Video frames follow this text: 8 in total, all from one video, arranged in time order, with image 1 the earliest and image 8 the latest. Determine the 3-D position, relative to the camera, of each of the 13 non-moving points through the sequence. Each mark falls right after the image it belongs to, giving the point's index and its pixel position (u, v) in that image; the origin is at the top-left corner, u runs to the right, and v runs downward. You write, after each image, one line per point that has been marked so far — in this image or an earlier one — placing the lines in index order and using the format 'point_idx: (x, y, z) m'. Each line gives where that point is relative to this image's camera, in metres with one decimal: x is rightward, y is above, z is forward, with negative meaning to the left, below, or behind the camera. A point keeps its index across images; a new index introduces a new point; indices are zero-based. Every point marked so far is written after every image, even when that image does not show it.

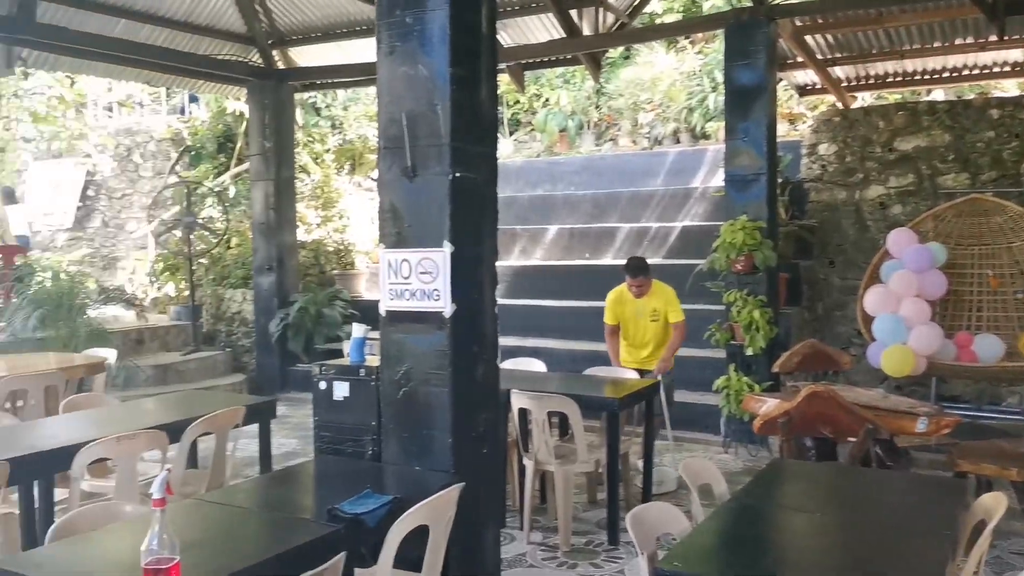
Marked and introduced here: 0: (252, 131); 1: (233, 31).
0: (-2.0, +1.2, +6.7) m
1: (-2.1, +1.9, +6.5) m
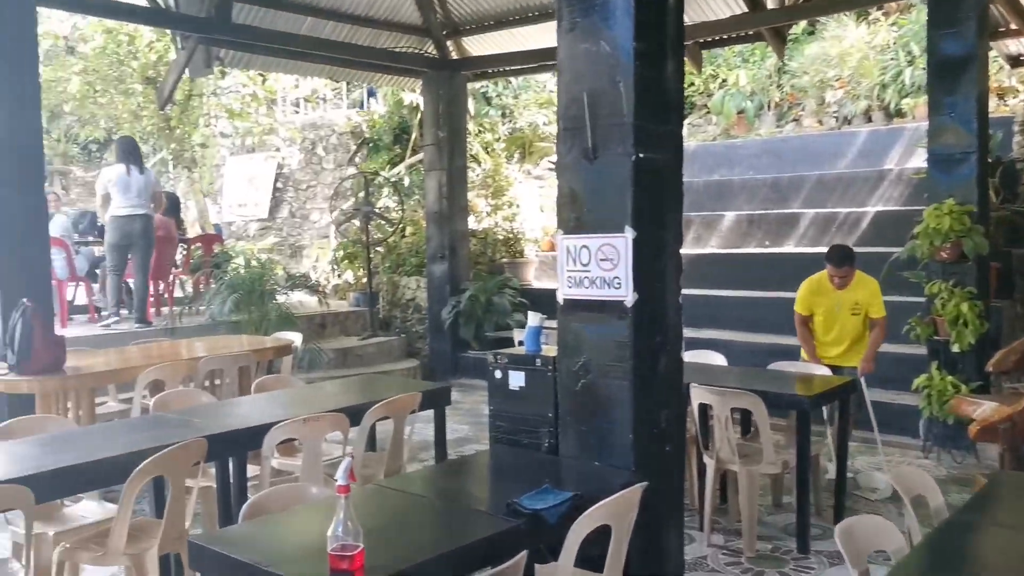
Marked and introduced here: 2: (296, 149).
0: (-0.7, +1.3, +6.8) m
1: (-0.8, +2.0, +6.6) m
2: (-2.2, +1.4, +8.7) m
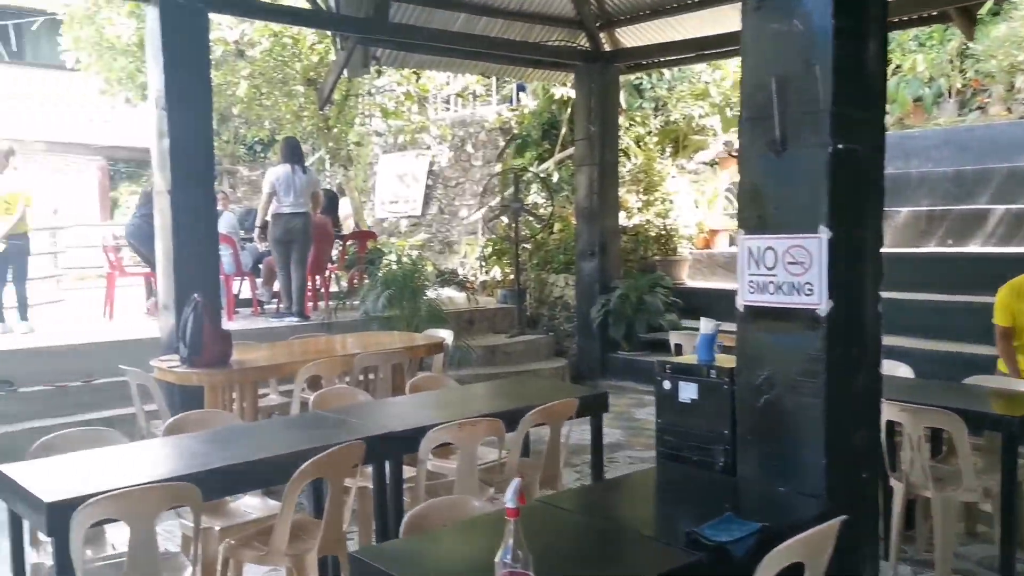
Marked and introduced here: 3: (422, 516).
0: (+0.5, +1.3, +6.7) m
1: (+0.4, +2.0, +6.5) m
2: (-0.7, +1.4, +8.7) m
3: (-0.2, -0.6, +2.1) m
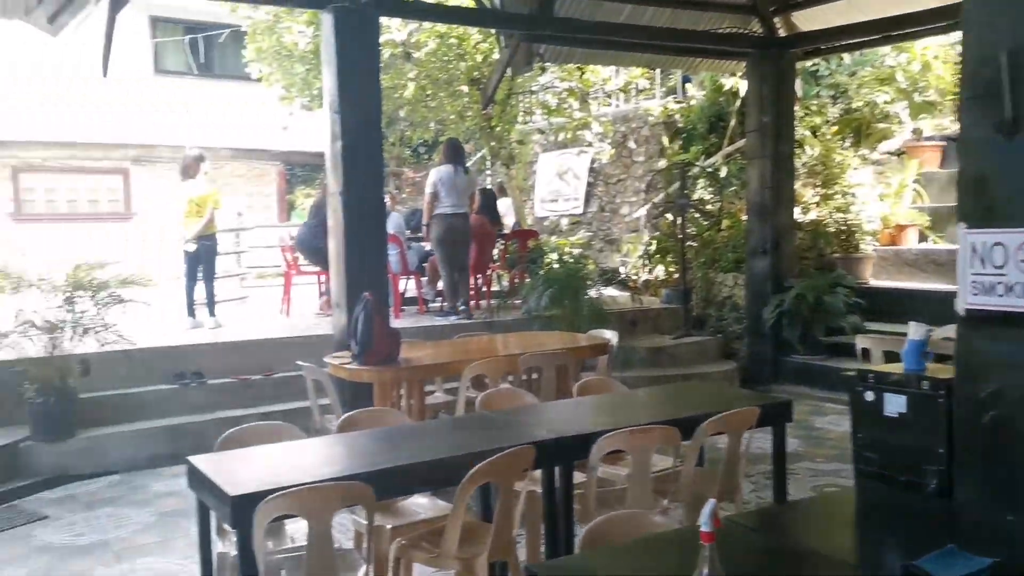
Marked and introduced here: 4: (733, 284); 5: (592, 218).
0: (+1.8, +1.3, +6.3) m
1: (+1.6, +2.0, +6.2) m
2: (+1.0, +1.4, +8.6) m
3: (+0.2, -0.6, +2.0) m
4: (+1.8, 0.0, +7.1) m
5: (+0.8, +0.7, +8.8) m
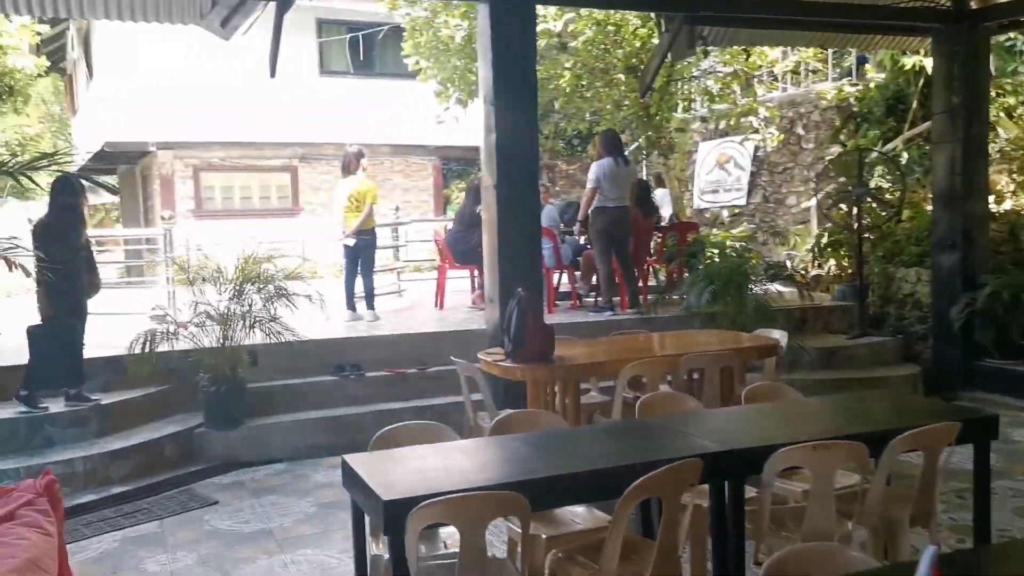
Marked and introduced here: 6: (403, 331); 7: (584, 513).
0: (+2.9, +1.4, +5.8) m
1: (+2.7, +2.1, +5.6) m
2: (+2.5, +1.5, +8.1) m
3: (+0.6, -0.6, +1.8) m
4: (+3.1, +0.1, +6.5) m
5: (+2.4, +0.8, +8.3) m
6: (-0.7, -0.3, +5.8) m
7: (+0.2, -0.7, +2.8) m
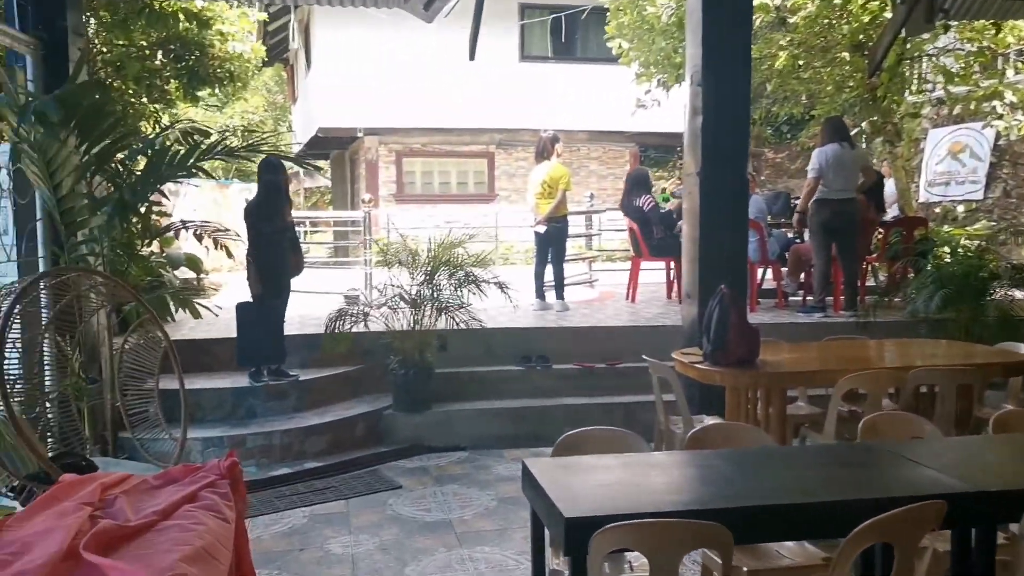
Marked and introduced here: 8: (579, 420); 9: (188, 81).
0: (+4.1, +1.3, +4.7) m
1: (+3.9, +2.0, +4.6) m
2: (+4.2, +1.4, +7.1) m
3: (+0.9, -0.6, +1.4) m
4: (+4.4, 0.0, +5.4) m
5: (+4.2, +0.7, +7.3) m
6: (+0.5, -0.2, +5.6) m
7: (+0.8, -0.7, +2.5) m
8: (+0.4, -0.8, +5.0) m
9: (-2.0, +1.3, +5.3) m
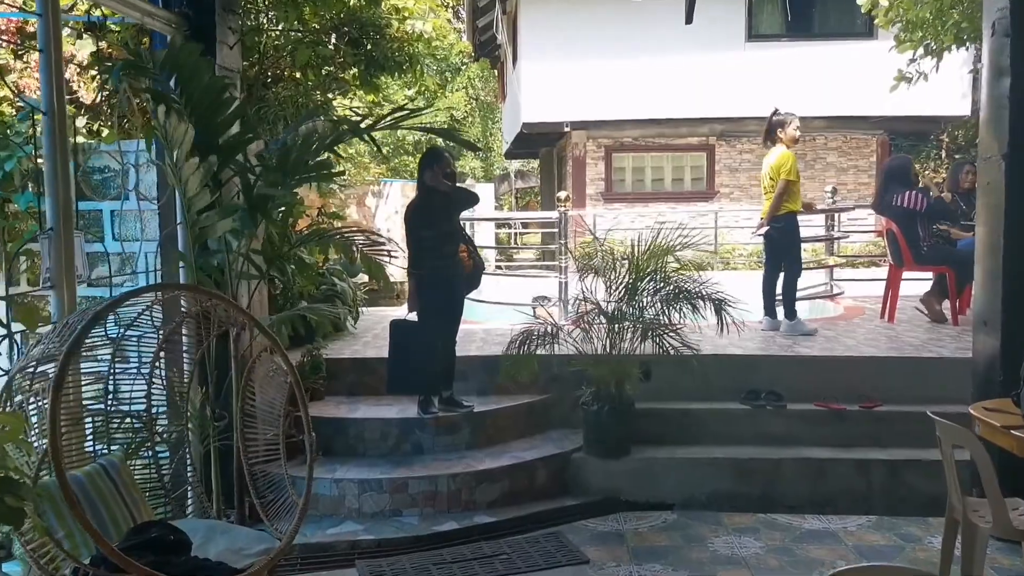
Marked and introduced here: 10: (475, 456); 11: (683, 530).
0: (+5.0, +1.1, +2.7) m
1: (+4.7, +1.8, +2.6) m
2: (+5.7, +1.3, +4.9) m
3: (+1.0, -0.7, +0.2) m
4: (+5.4, -0.2, +3.3) m
5: (+5.6, +0.6, +5.2) m
6: (+1.7, -0.3, +4.4) m
7: (+1.2, -0.8, +1.3) m
8: (+1.4, -0.9, +3.9) m
9: (-0.8, +1.2, +4.8) m
10: (-0.2, -0.8, +3.9) m
11: (+0.7, -1.0, +3.6) m
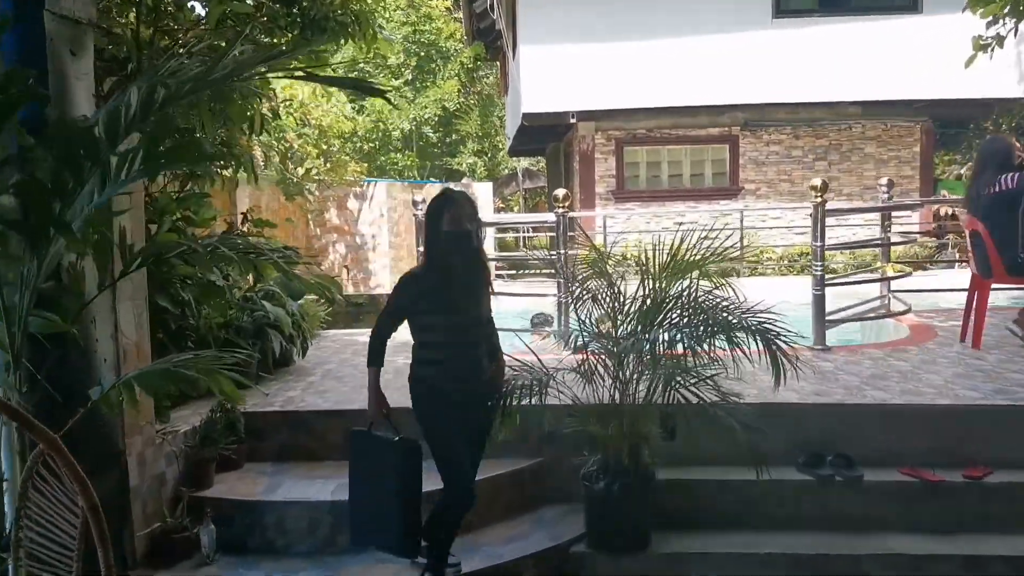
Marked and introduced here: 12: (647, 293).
0: (+4.8, +1.1, +1.5) m
1: (+4.6, +1.8, +1.4) m
2: (+5.6, +1.2, +3.8) m
3: (+0.8, -0.8, -0.9) m
4: (+5.3, -0.2, +2.1) m
5: (+5.6, +0.5, +4.0) m
6: (+1.6, -0.4, +3.3) m
7: (+1.1, -0.9, +0.2) m
8: (+1.3, -1.0, +2.8) m
9: (-0.9, +1.1, +3.7) m
10: (-0.3, -0.9, +2.9) m
11: (+0.6, -1.1, +2.5) m
12: (+0.5, 0.0, +2.9) m
